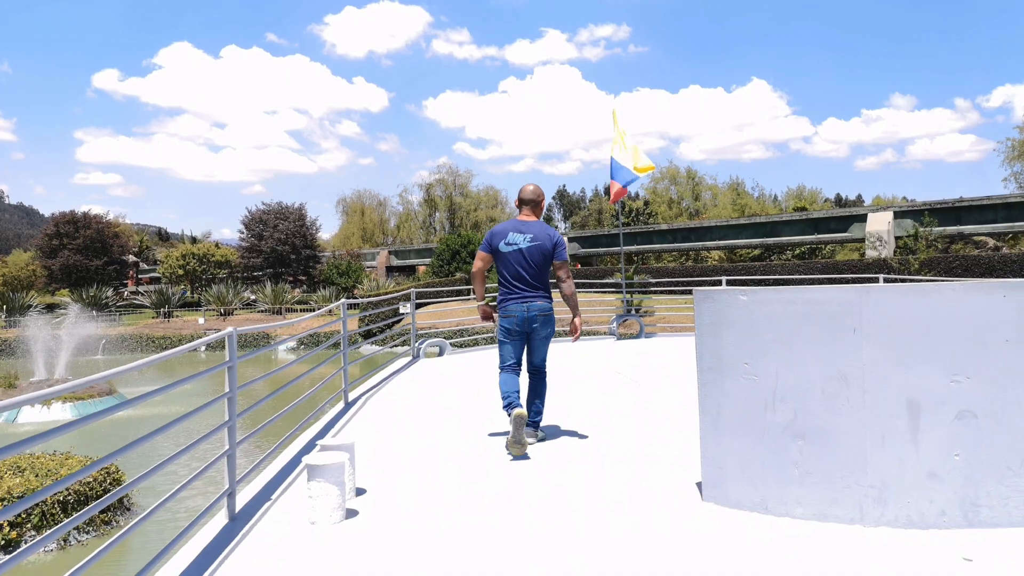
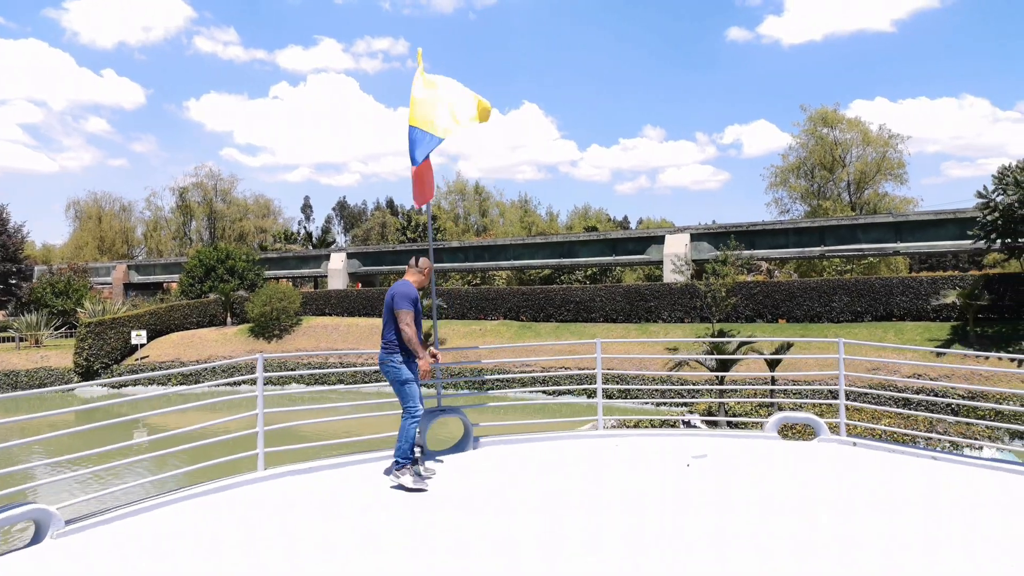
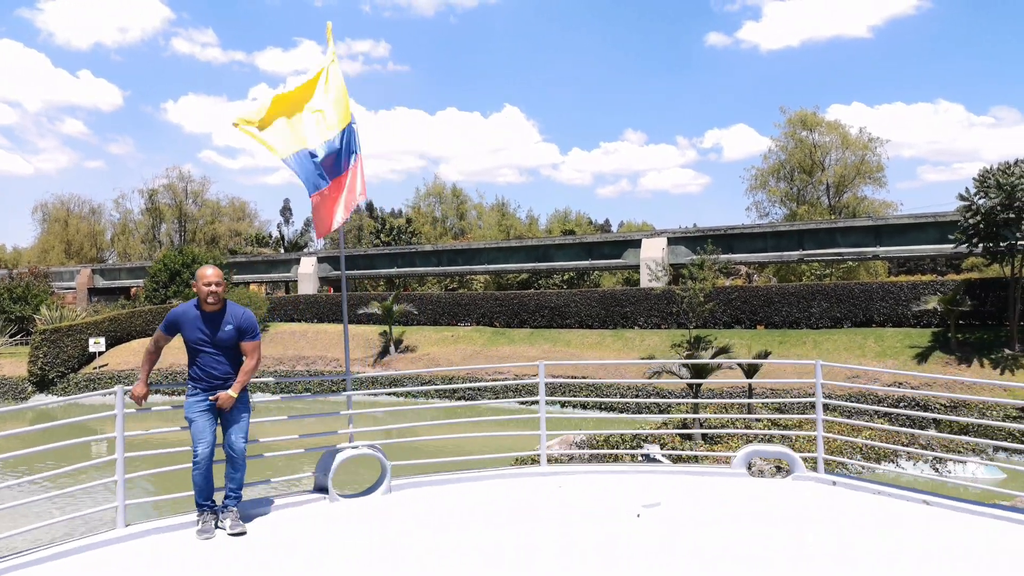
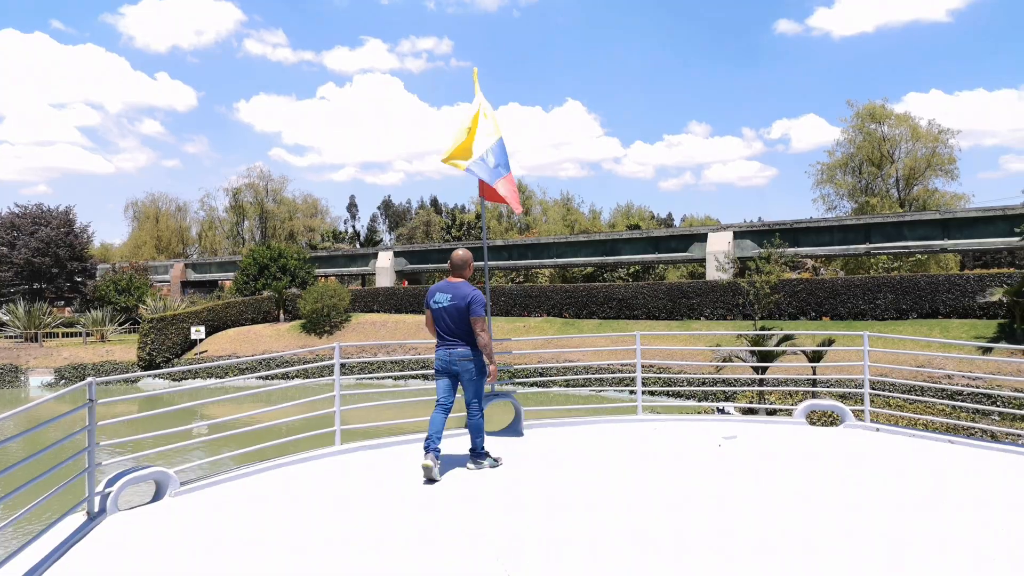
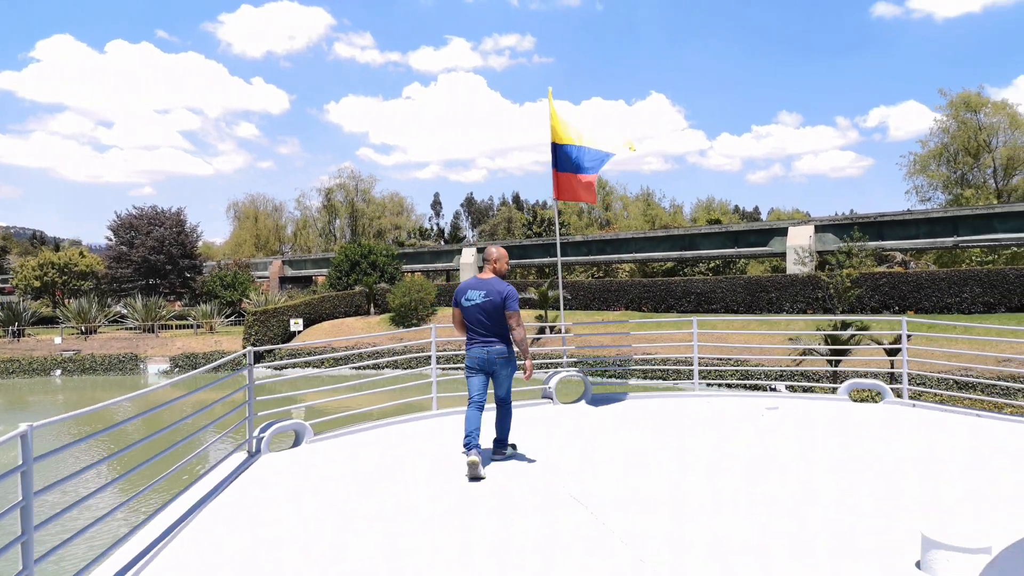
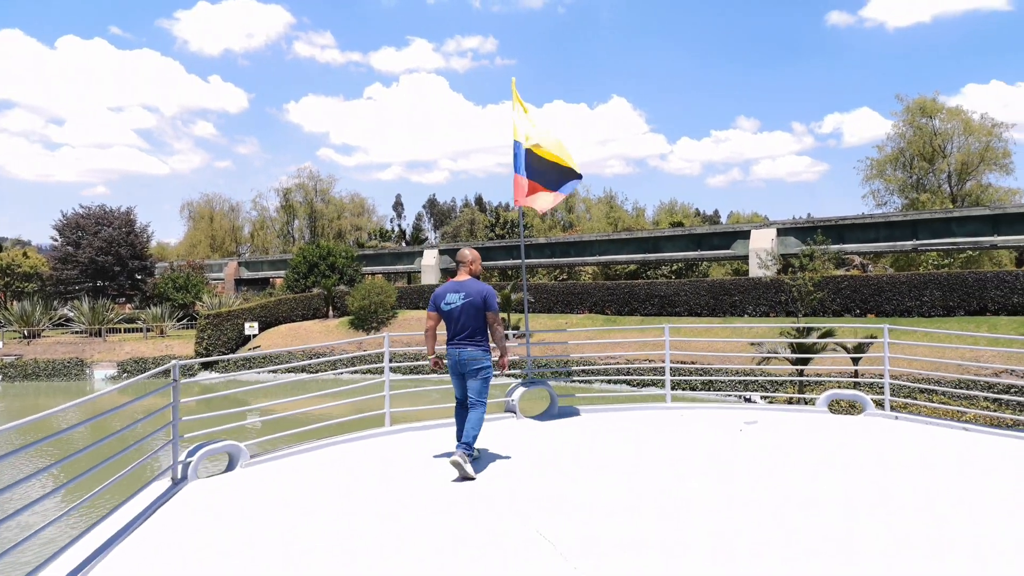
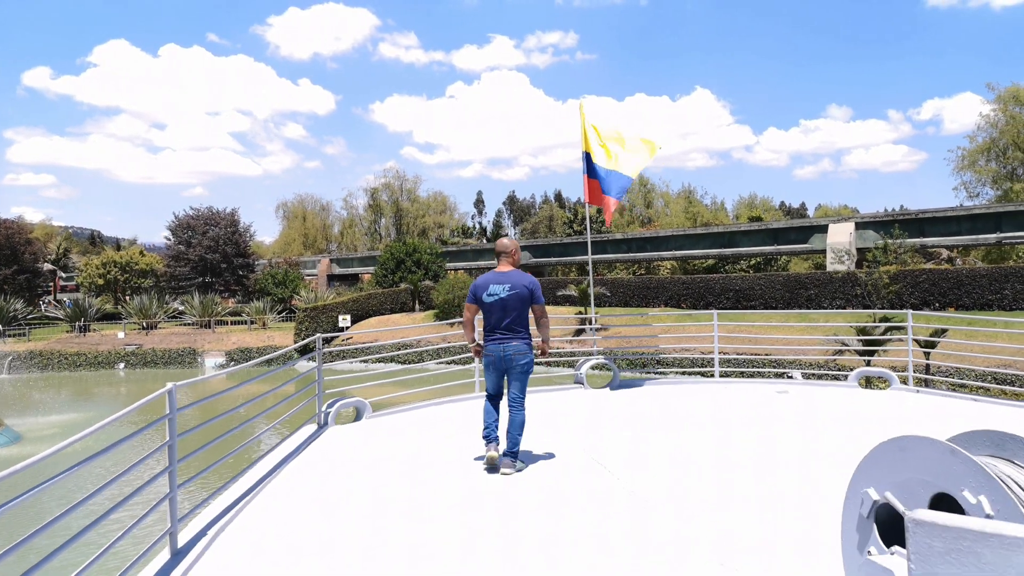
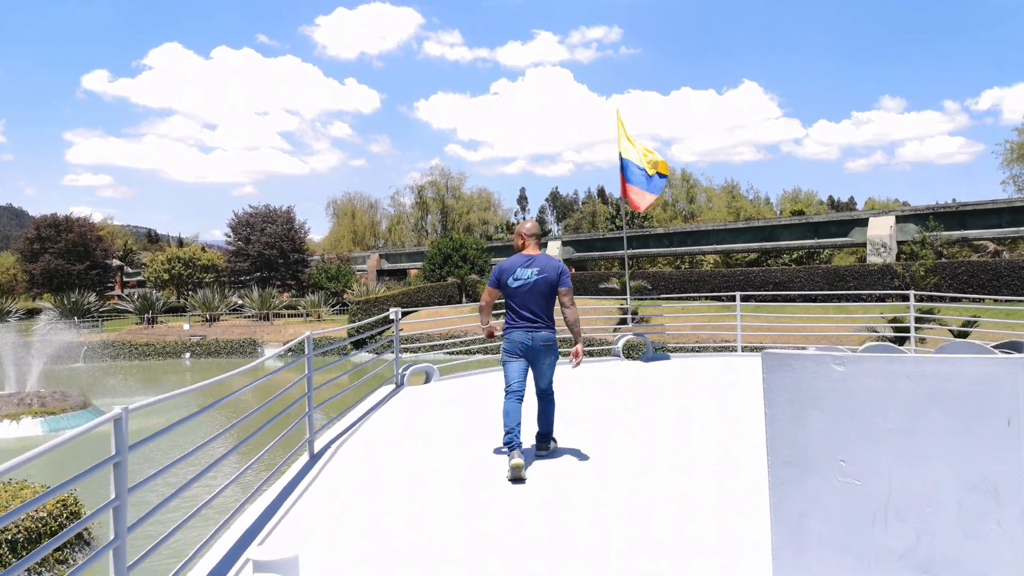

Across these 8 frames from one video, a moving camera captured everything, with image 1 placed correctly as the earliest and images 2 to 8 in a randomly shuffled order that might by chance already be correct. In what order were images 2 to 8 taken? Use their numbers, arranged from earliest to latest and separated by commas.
8, 7, 5, 6, 4, 2, 3
